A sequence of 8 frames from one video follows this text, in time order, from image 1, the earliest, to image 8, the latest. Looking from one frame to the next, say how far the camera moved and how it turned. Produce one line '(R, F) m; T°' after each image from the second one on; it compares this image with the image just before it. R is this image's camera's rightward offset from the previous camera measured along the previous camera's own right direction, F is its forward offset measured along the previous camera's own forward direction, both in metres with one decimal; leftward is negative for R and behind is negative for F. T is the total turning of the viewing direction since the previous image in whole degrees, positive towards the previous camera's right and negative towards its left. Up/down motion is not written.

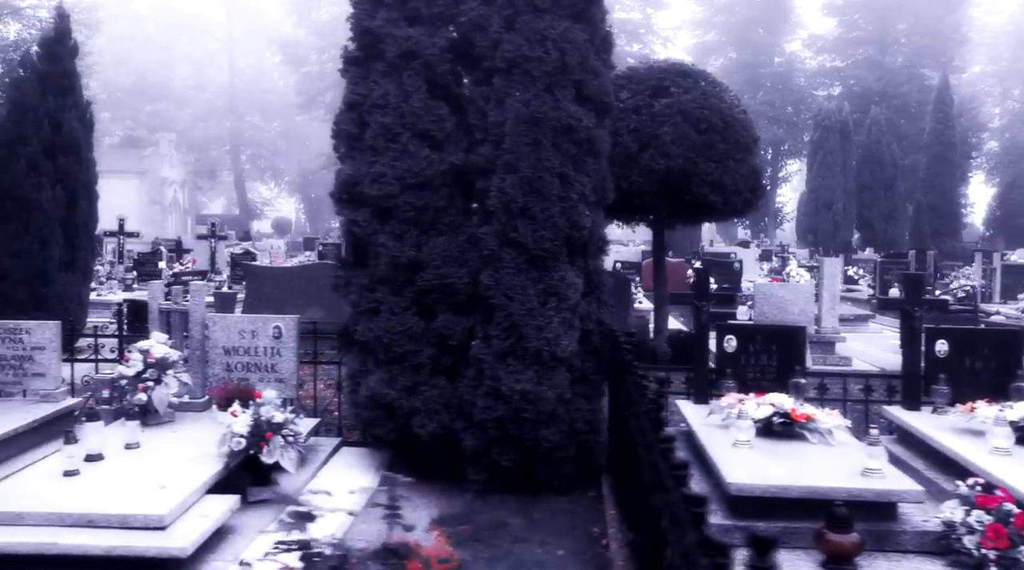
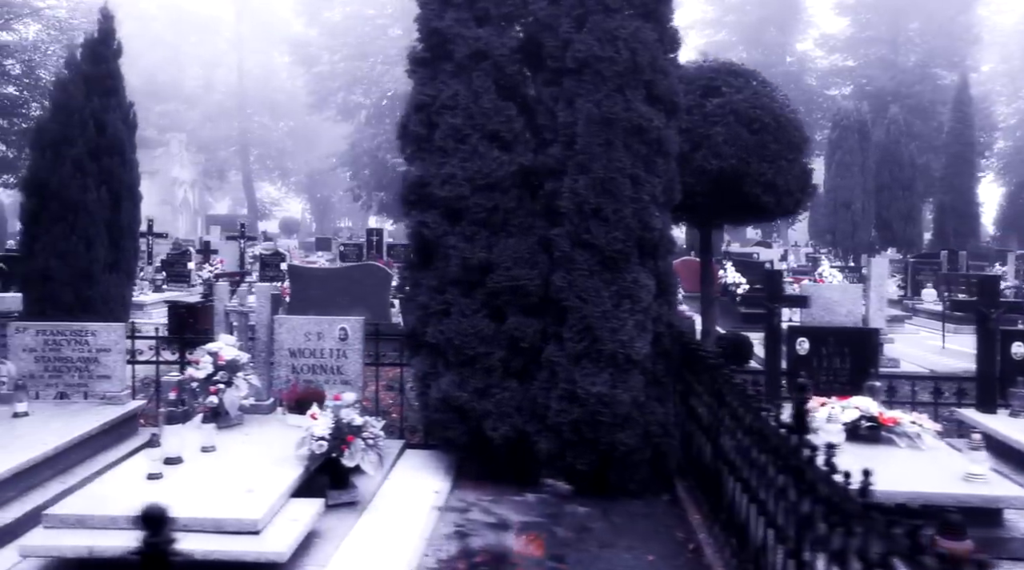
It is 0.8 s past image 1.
(-0.5, 0.0) m; 0°
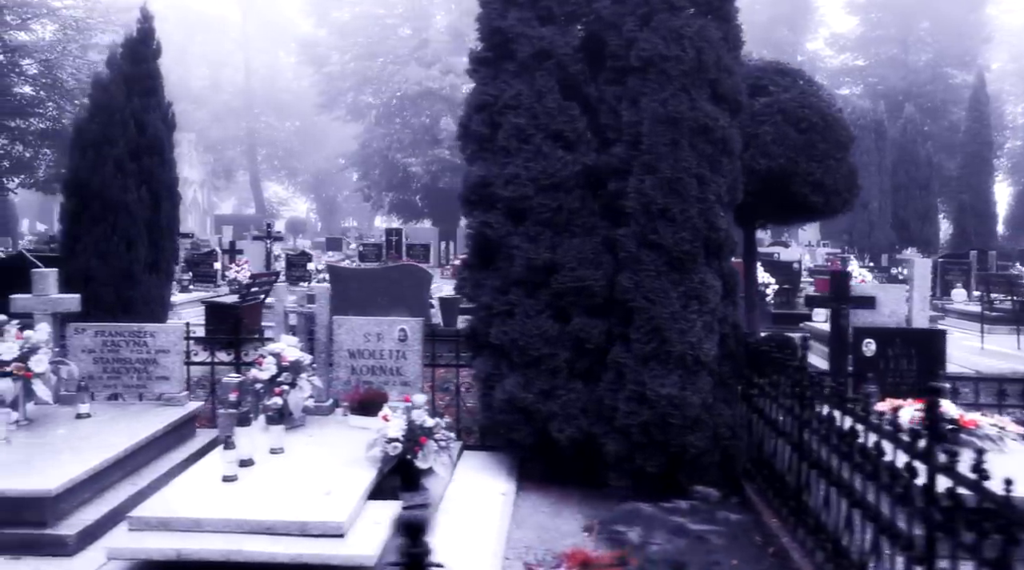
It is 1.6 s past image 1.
(-0.4, 0.0) m; 0°
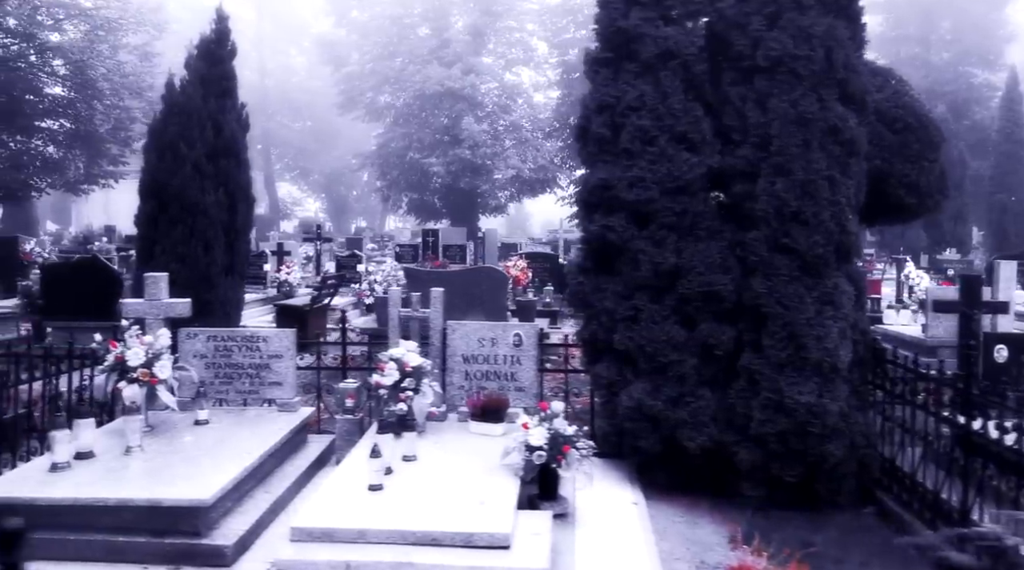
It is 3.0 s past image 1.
(-0.8, +0.1) m; -1°
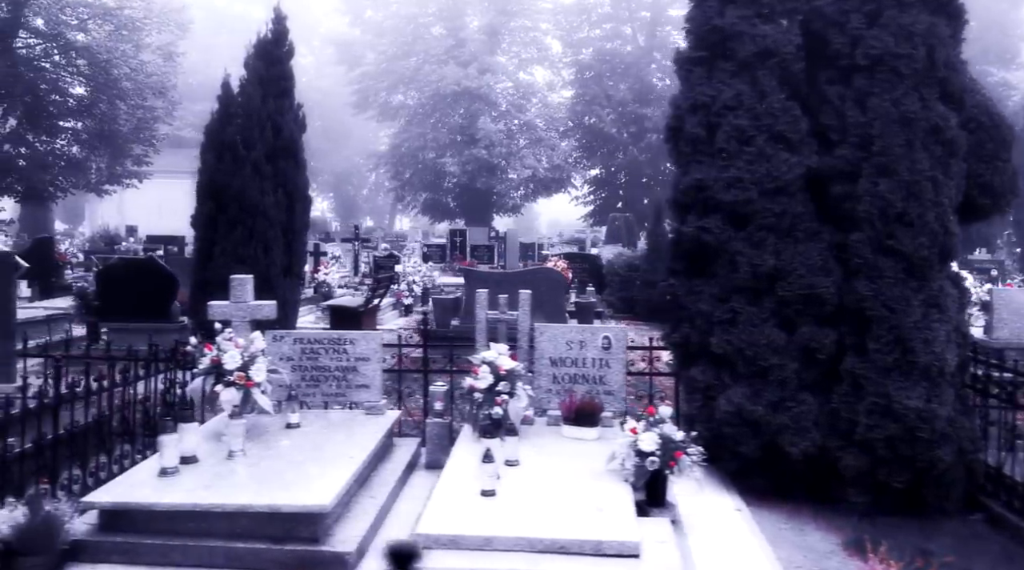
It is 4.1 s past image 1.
(-0.6, +0.1) m; -1°
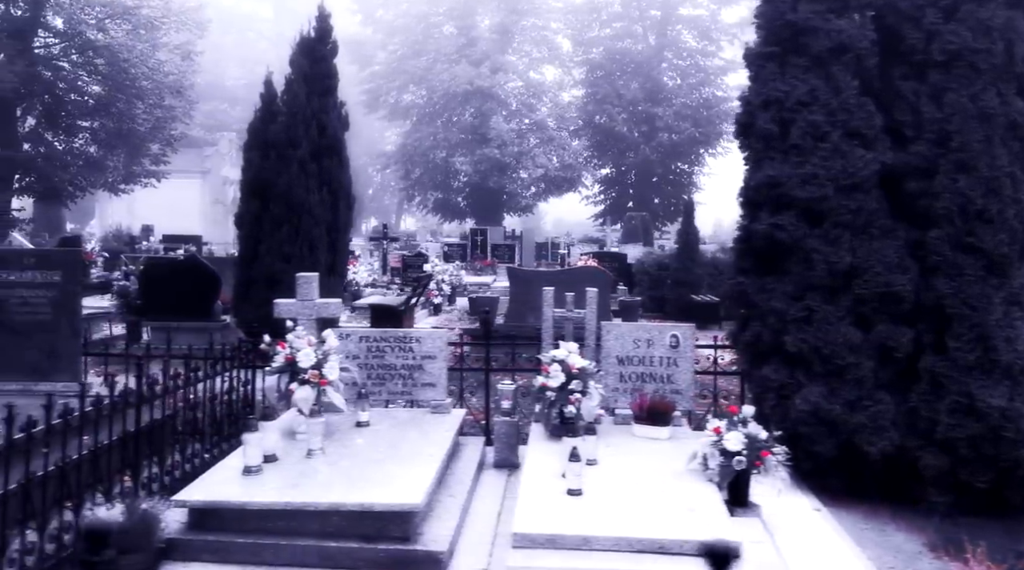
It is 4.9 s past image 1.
(-0.5, 0.0) m; 0°
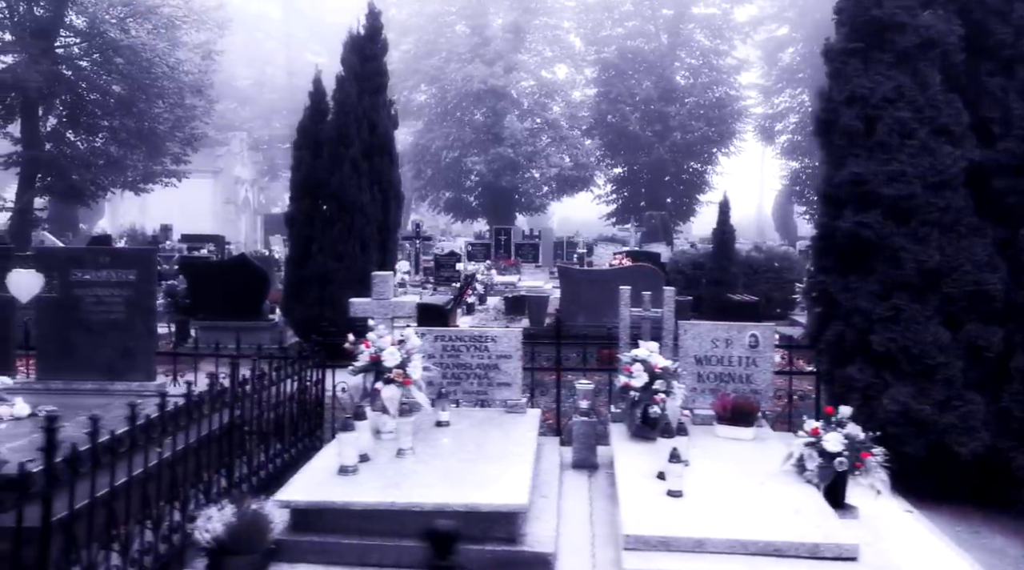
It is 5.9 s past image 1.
(-0.5, +0.1) m; -1°
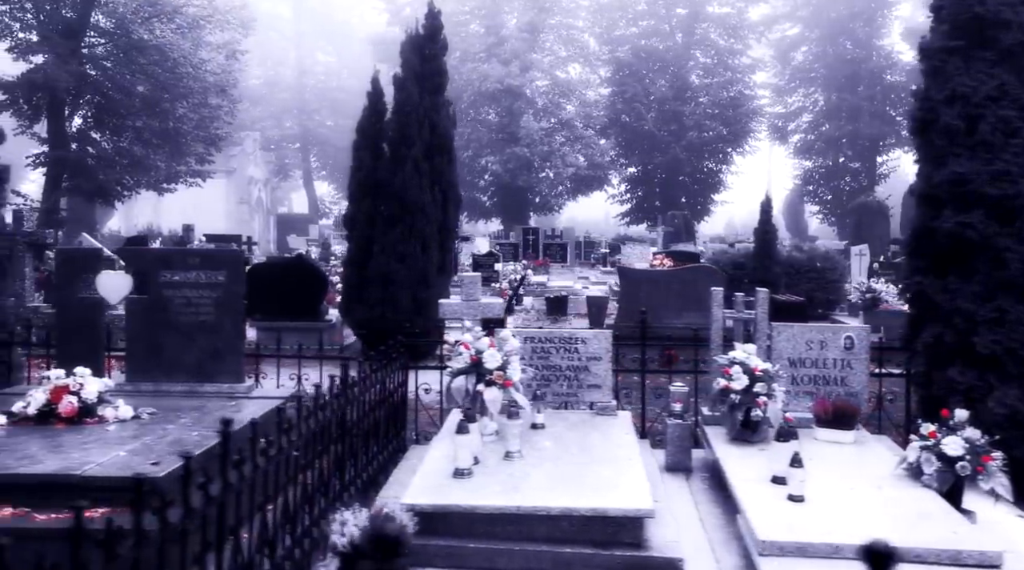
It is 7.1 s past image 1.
(-0.6, +0.1) m; -1°
